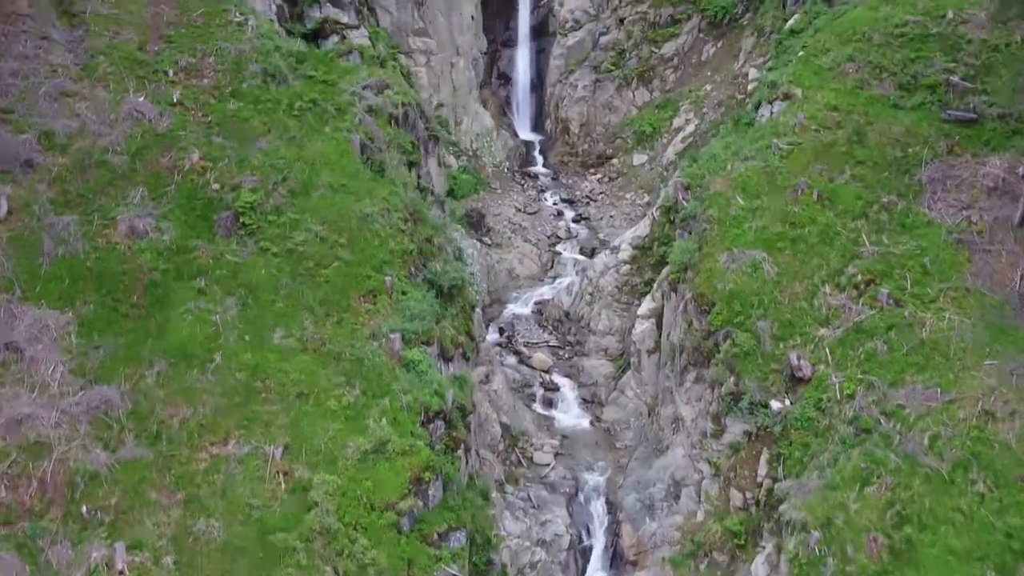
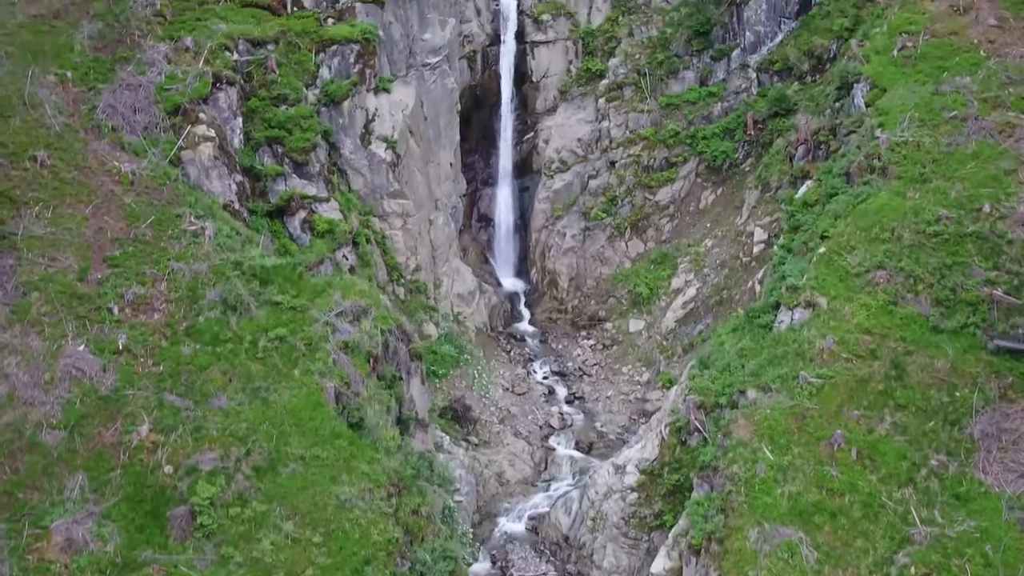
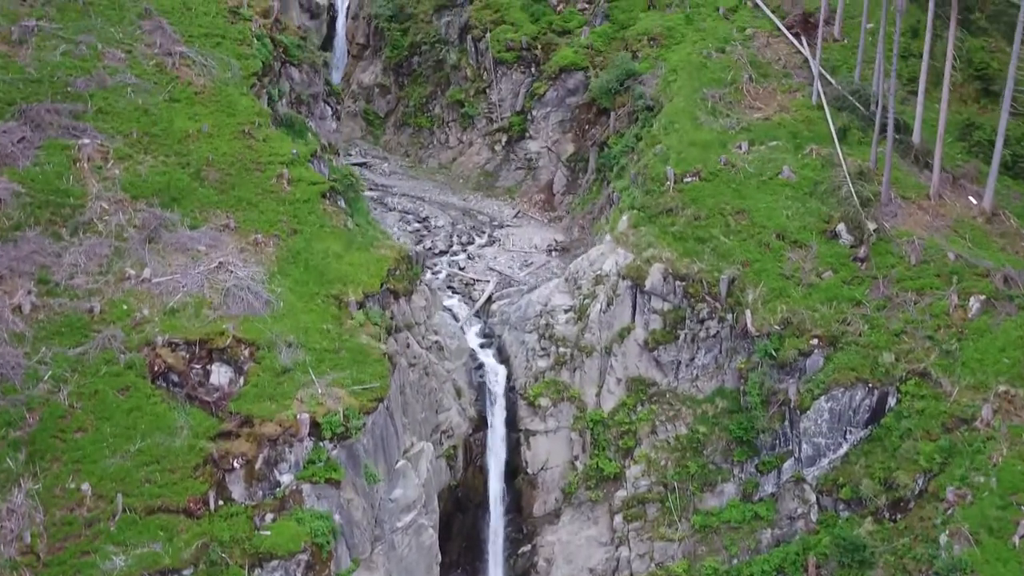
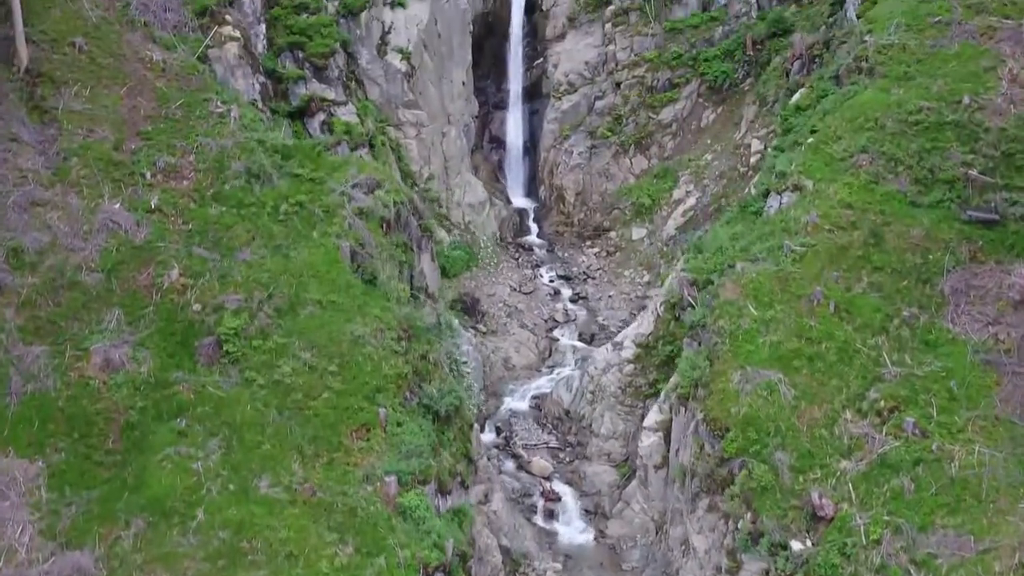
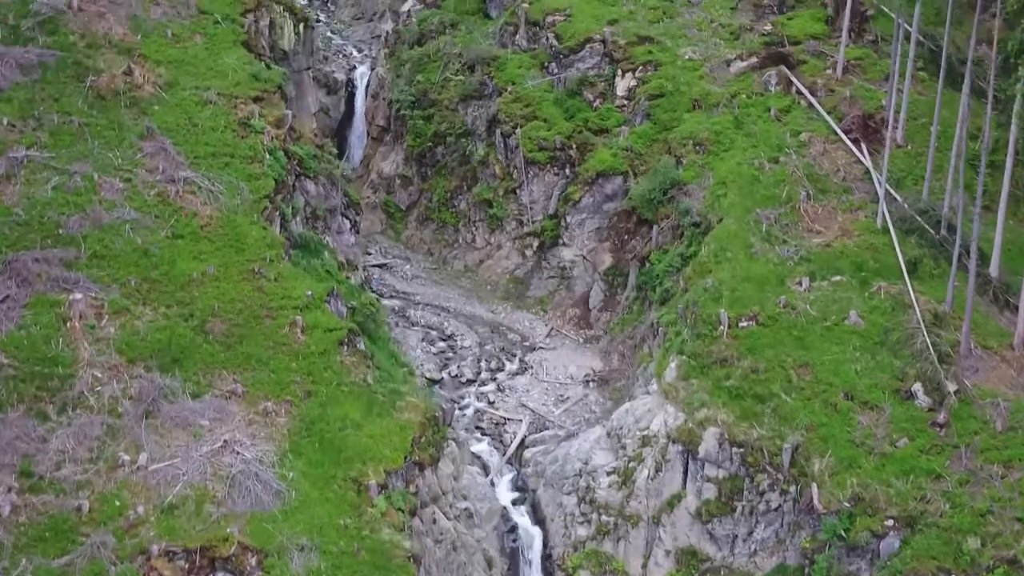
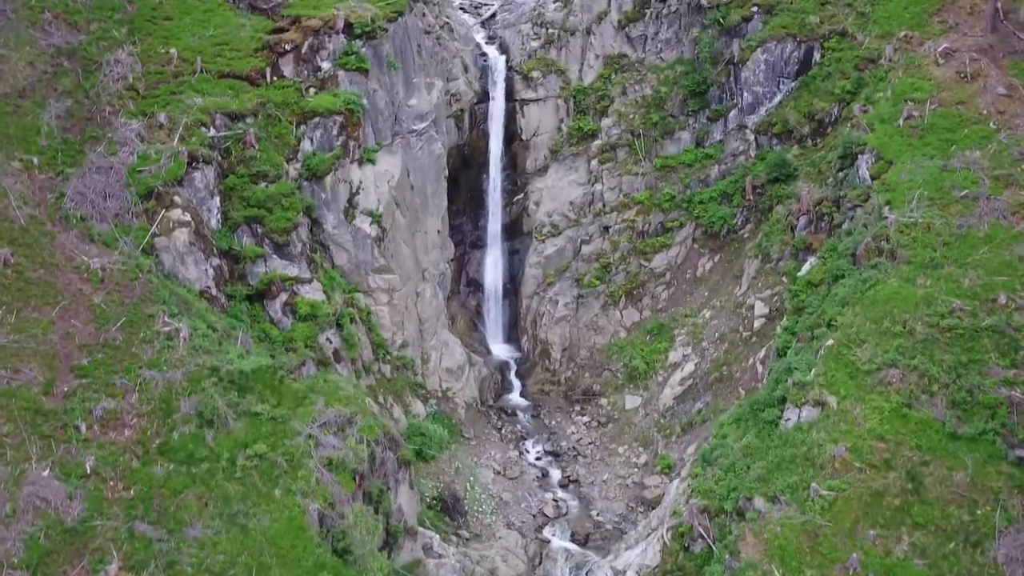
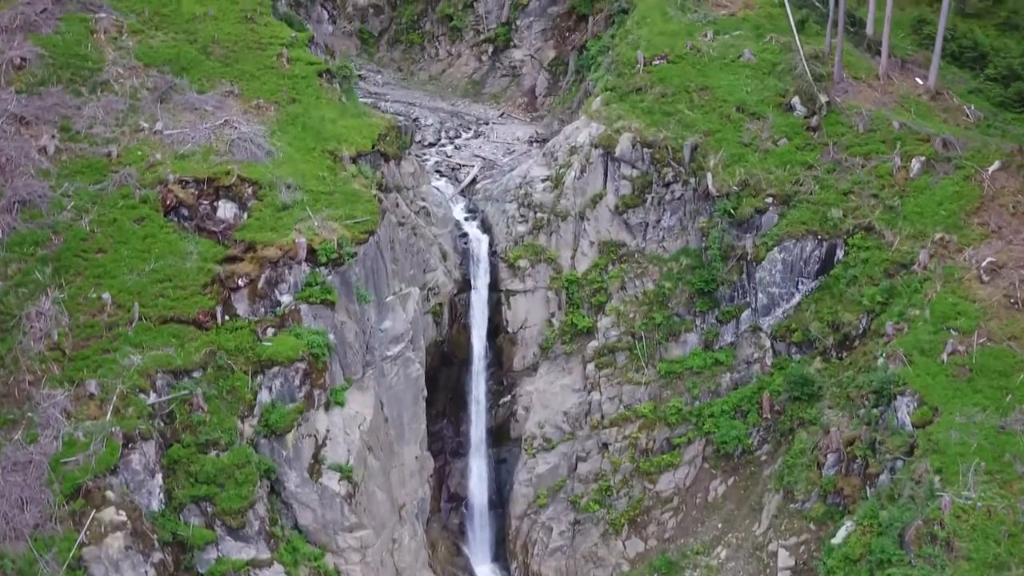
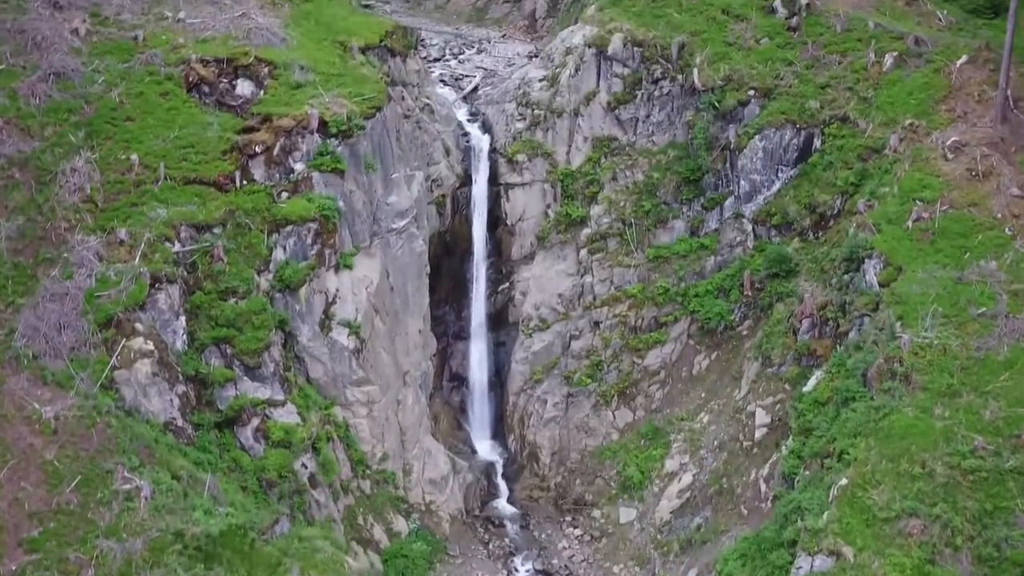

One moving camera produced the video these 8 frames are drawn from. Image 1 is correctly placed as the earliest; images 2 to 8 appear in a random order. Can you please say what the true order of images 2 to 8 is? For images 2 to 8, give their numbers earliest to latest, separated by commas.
4, 2, 6, 8, 7, 3, 5
